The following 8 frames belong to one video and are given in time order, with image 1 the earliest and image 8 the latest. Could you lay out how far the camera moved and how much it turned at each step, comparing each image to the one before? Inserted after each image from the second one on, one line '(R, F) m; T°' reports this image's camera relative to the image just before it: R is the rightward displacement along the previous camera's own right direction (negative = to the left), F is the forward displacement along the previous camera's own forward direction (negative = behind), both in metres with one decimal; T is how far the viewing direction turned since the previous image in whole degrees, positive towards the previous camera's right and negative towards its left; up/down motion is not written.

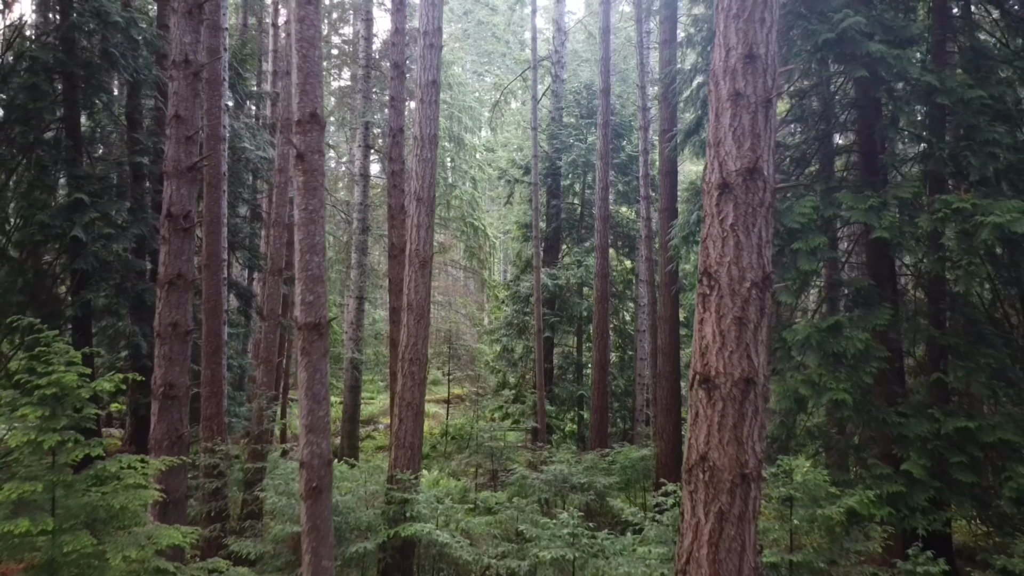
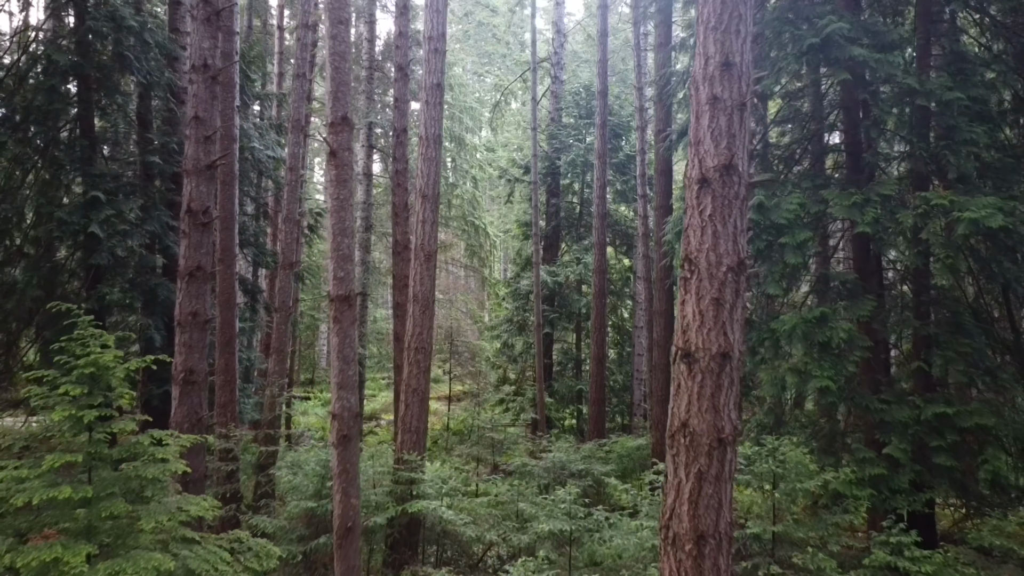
(0.0, -0.3) m; 0°
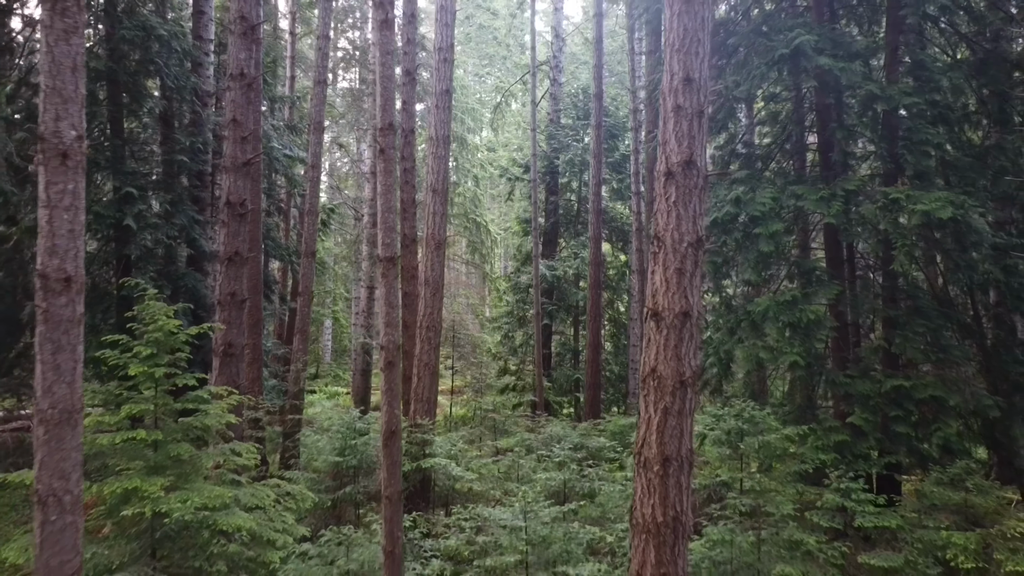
(0.0, -0.8) m; 0°
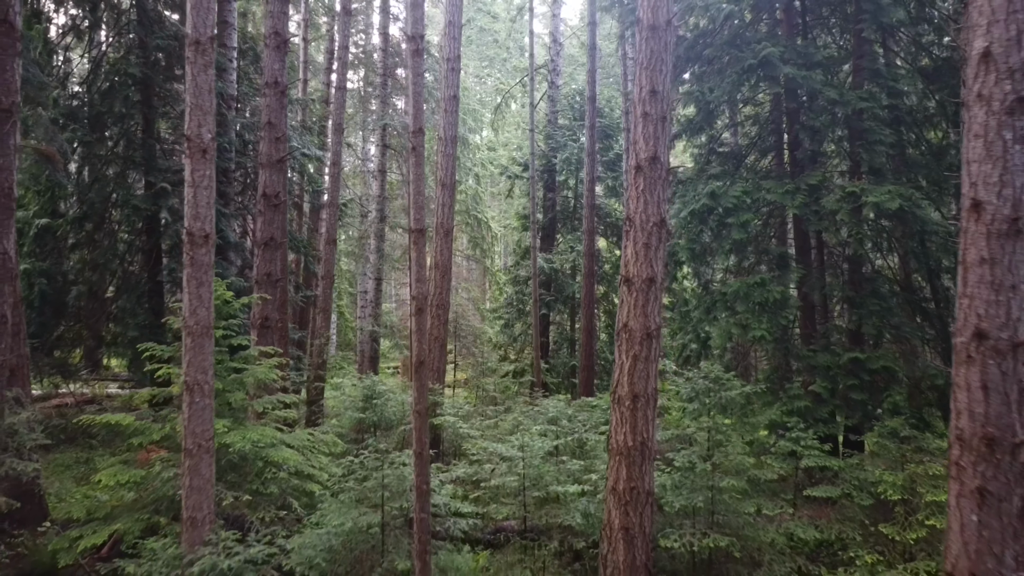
(0.0, -1.0) m; 0°
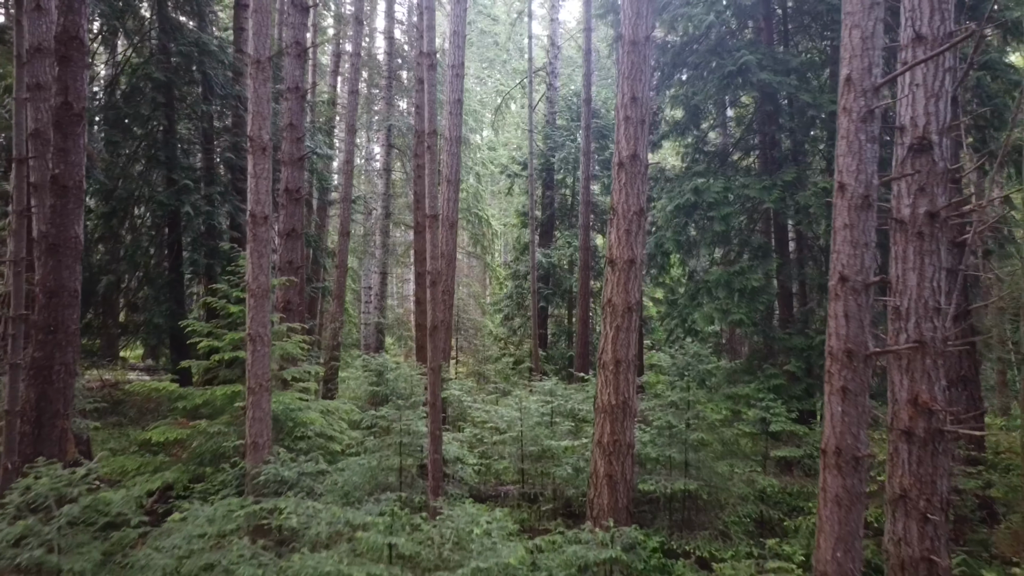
(0.0, -0.8) m; 0°
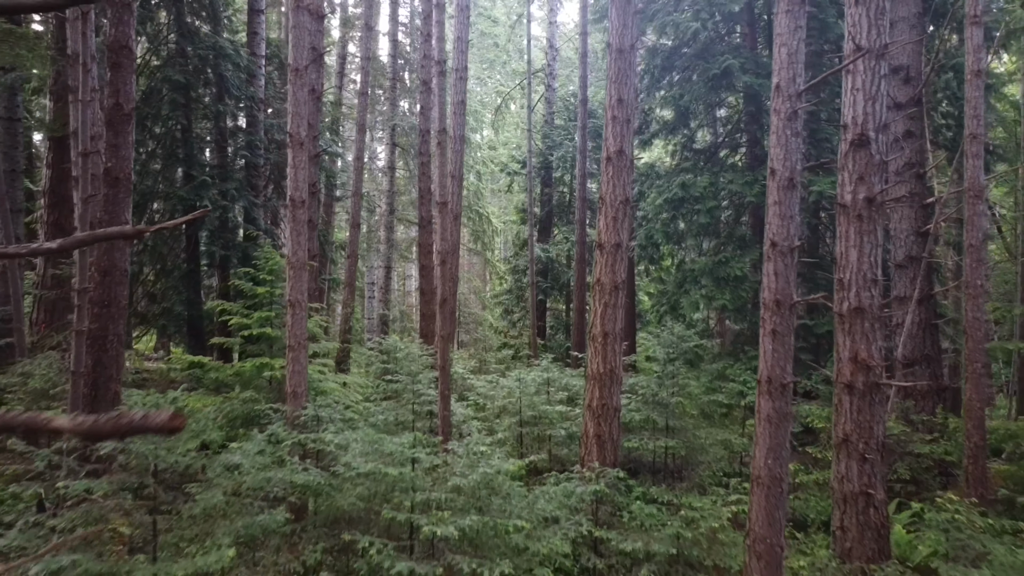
(0.0, -0.7) m; 0°
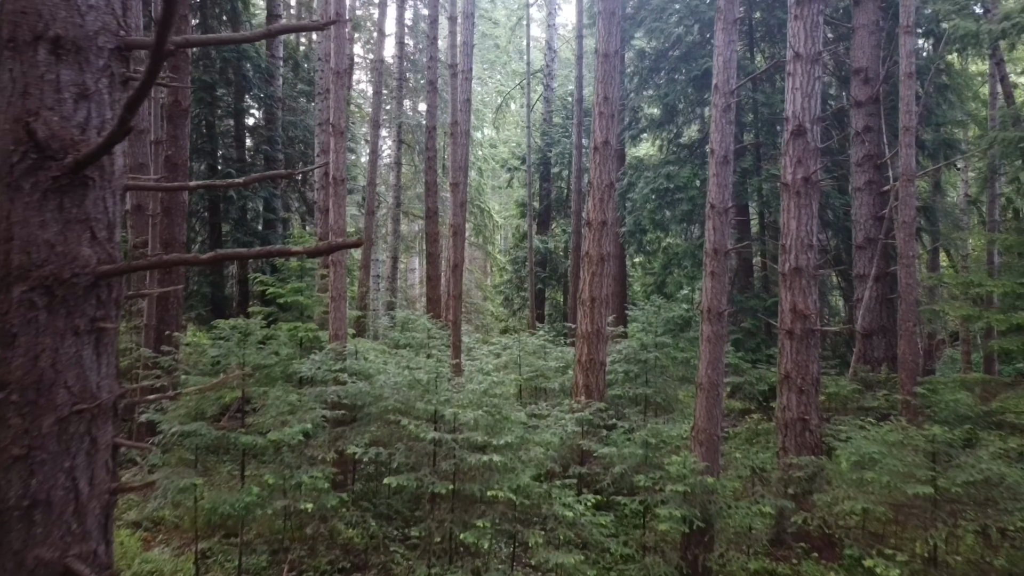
(0.0, -1.0) m; 0°
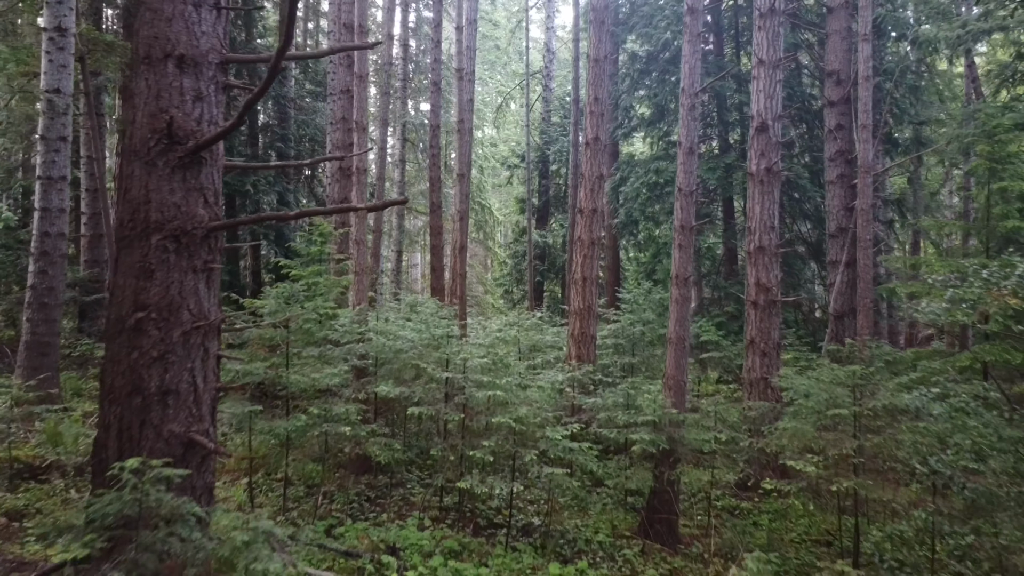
(0.0, -0.8) m; 0°
